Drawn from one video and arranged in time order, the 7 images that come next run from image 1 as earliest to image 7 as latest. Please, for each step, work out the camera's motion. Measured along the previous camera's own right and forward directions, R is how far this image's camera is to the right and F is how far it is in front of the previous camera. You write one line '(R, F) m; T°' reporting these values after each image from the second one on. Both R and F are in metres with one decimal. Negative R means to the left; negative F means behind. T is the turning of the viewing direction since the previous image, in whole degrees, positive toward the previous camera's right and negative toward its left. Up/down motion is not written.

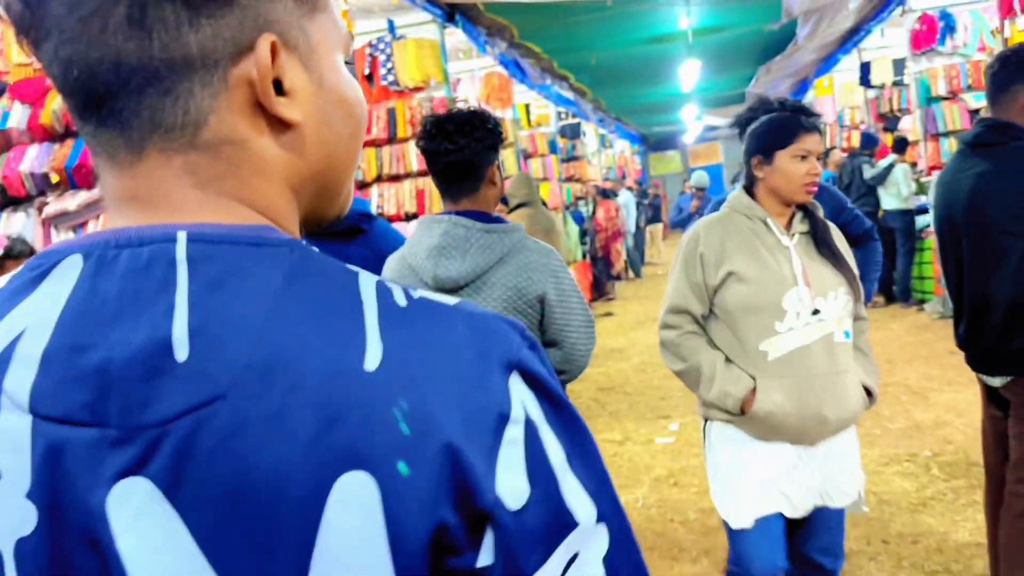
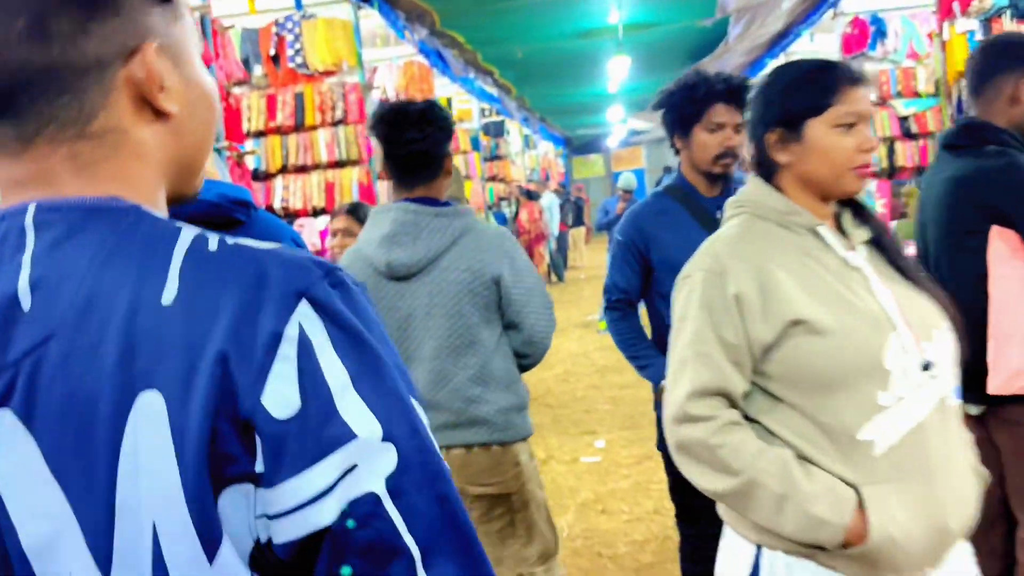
(0.0, +0.5) m; +5°
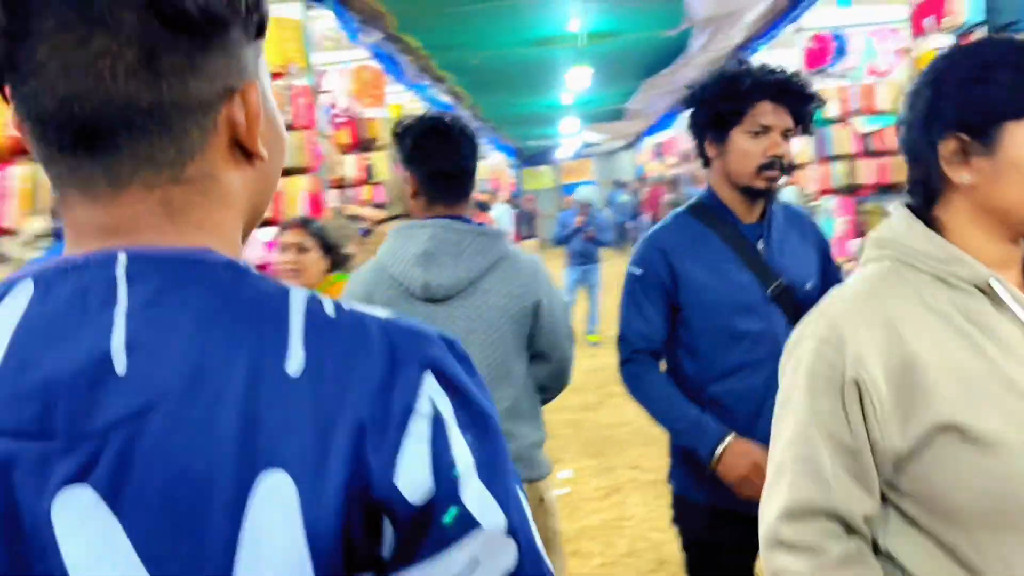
(-0.1, +0.3) m; +4°
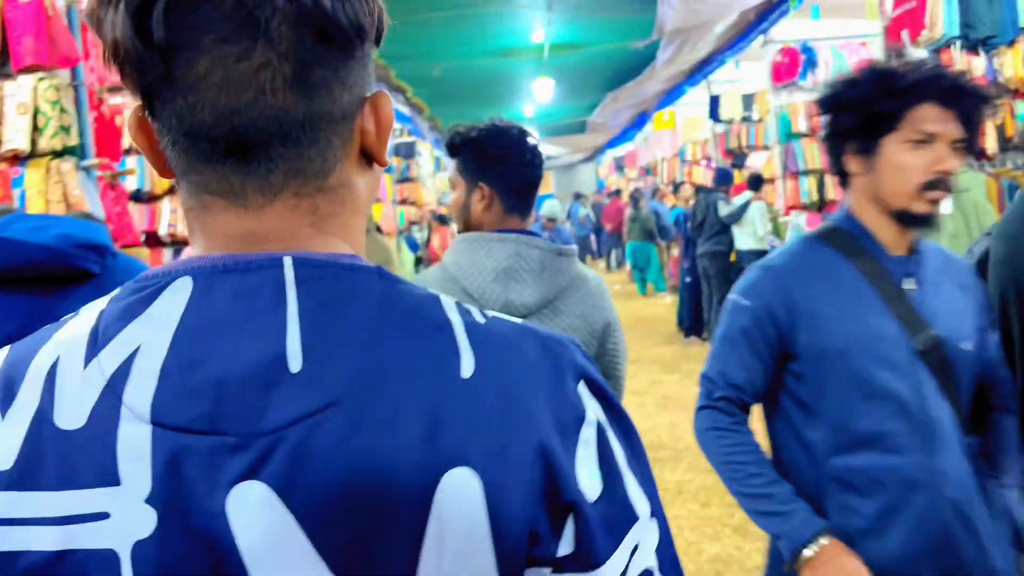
(-0.2, 0.0) m; +3°
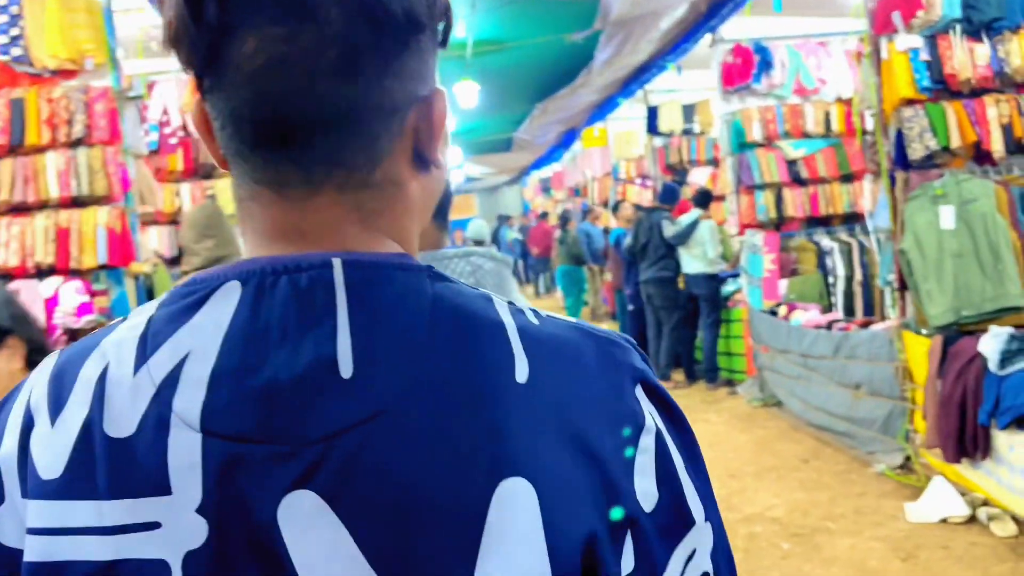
(+0.1, +0.6) m; +5°
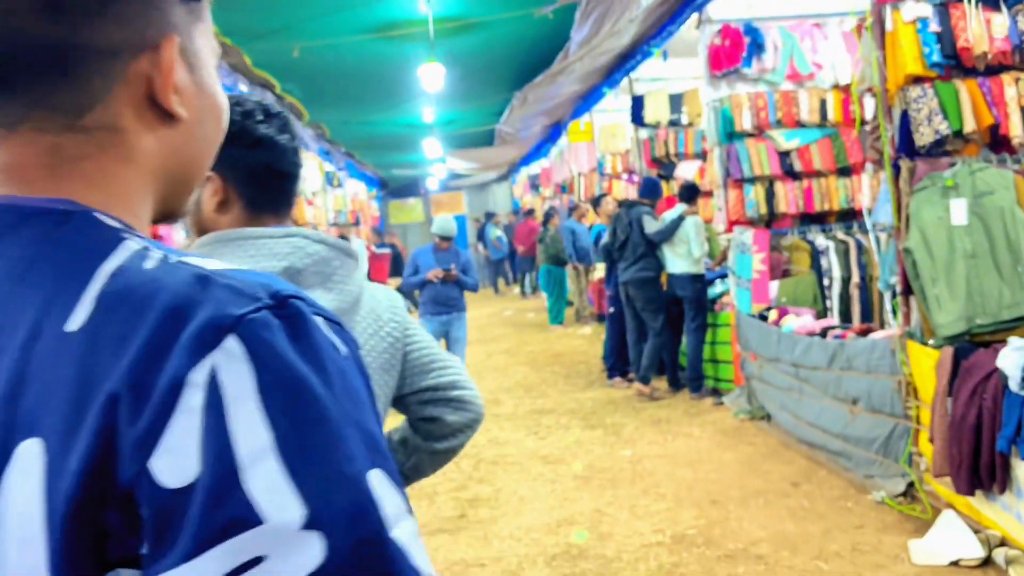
(+0.2, +0.4) m; 0°
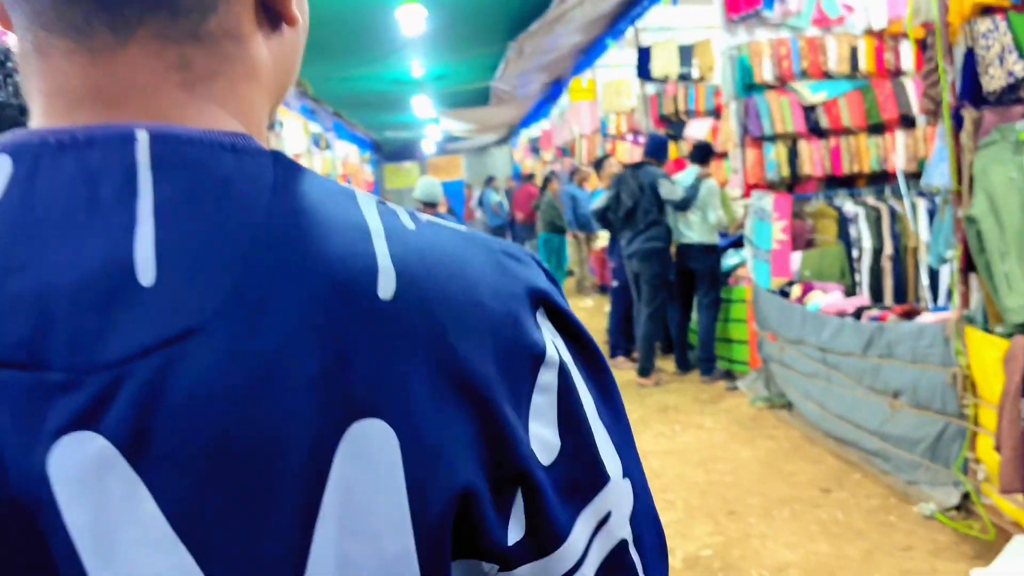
(+0.1, +0.5) m; 0°
